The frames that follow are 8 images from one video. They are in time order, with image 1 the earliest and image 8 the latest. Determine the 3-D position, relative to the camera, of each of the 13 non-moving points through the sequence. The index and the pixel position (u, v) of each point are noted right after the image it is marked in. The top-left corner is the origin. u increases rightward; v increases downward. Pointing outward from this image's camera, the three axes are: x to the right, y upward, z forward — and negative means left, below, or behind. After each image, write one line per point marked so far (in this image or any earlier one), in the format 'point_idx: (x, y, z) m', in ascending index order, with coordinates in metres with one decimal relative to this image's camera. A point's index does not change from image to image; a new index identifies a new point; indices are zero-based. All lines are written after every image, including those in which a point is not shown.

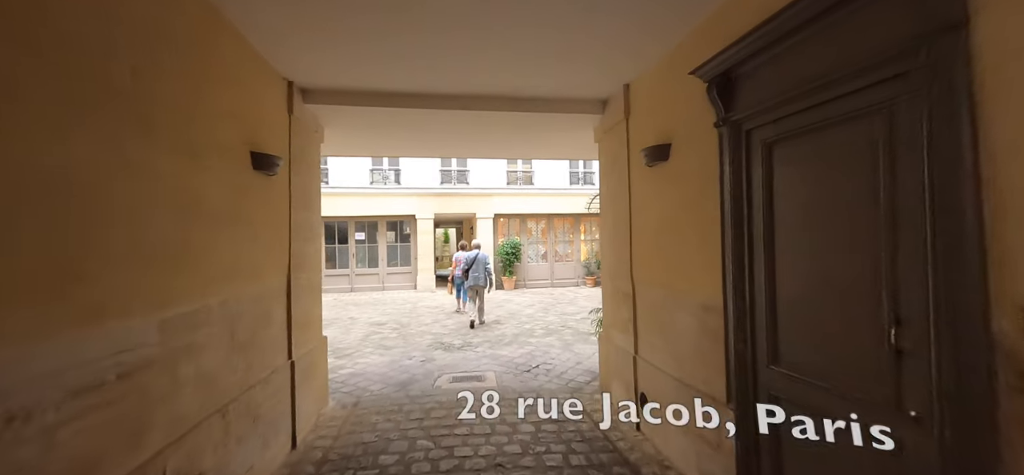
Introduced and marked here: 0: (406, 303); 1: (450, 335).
0: (-2.8, -1.6, +11.0) m
1: (-1.1, -1.5, +7.0) m
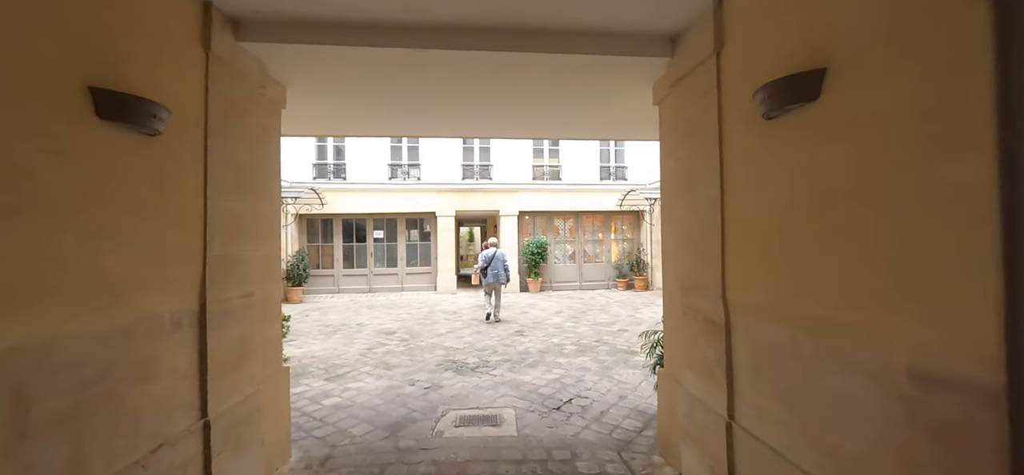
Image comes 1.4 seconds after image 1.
0: (-2.2, -1.6, +9.9) m
1: (-0.7, -1.5, +5.8) m
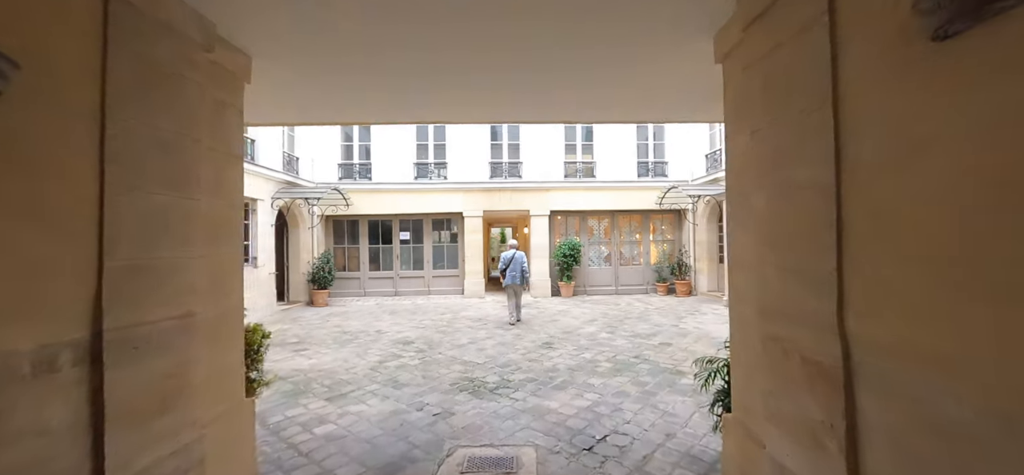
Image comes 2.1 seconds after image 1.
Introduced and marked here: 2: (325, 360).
0: (-1.5, -1.6, +9.3) m
1: (-0.4, -1.5, +5.2) m
2: (-2.4, -1.6, +5.3) m
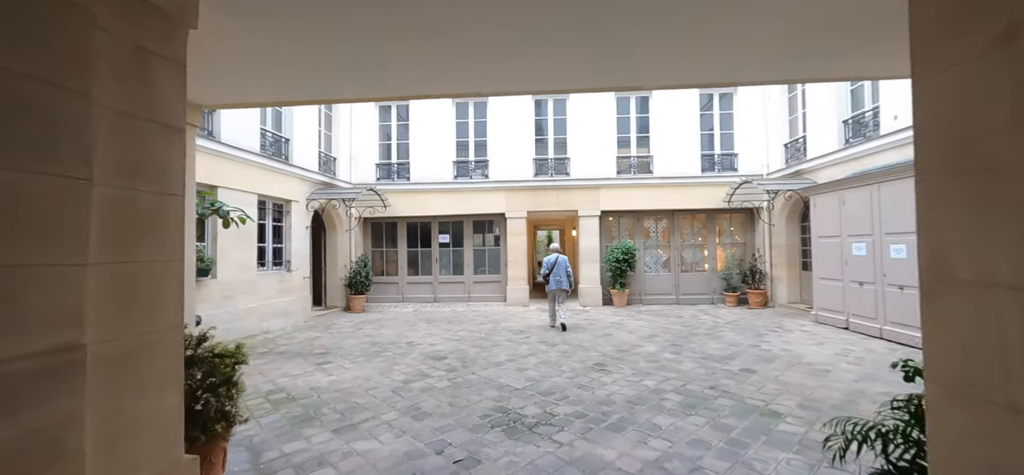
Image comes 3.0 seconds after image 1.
0: (-0.6, -1.7, +8.6) m
1: (+0.1, -1.6, +4.4) m
2: (-1.9, -1.6, +4.7) m
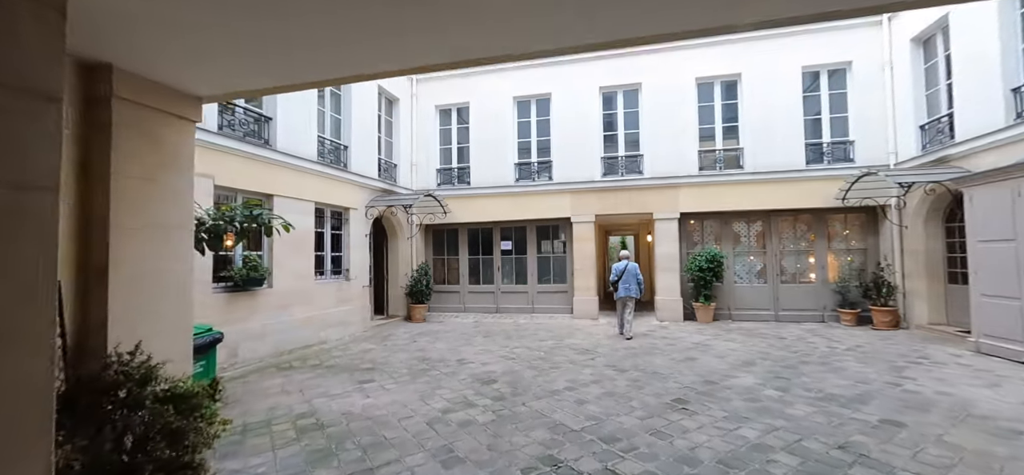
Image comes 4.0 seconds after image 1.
0: (+0.7, -1.8, +7.9) m
1: (+0.5, -1.6, +3.6) m
2: (-1.3, -1.7, +4.2) m
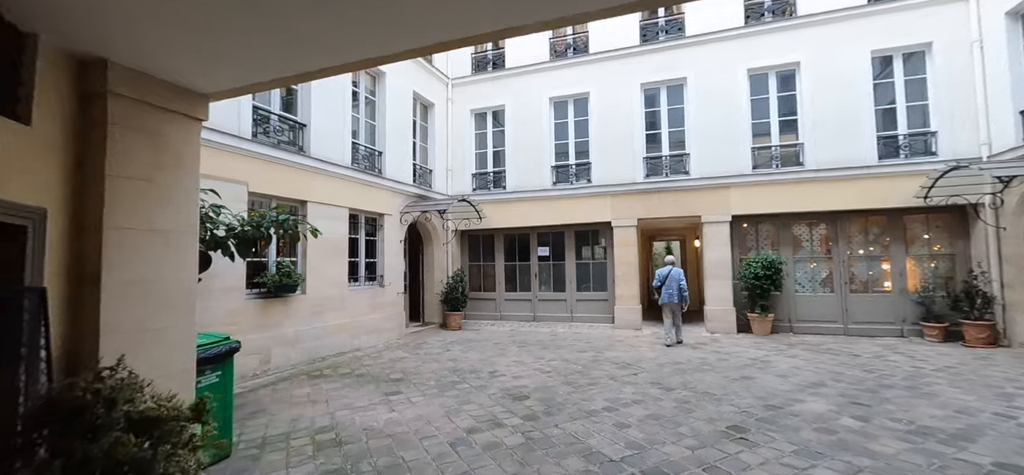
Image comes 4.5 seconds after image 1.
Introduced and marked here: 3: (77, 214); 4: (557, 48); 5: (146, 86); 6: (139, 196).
0: (+1.3, -1.9, +7.4) m
1: (+0.8, -1.7, +3.2) m
2: (-1.0, -1.7, +4.0) m
3: (-2.0, +0.1, +1.9) m
4: (+1.1, +4.6, +10.2) m
5: (-1.8, +0.8, +2.1) m
6: (-1.9, +0.2, +2.1) m
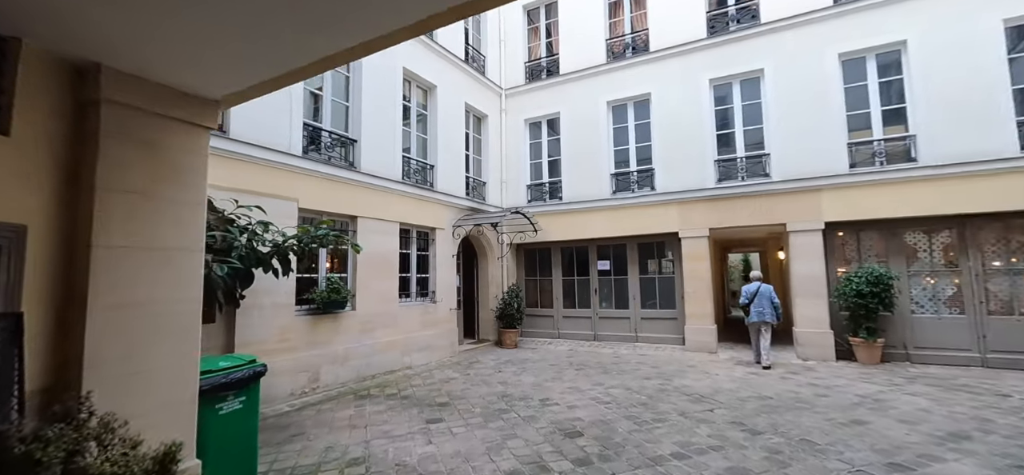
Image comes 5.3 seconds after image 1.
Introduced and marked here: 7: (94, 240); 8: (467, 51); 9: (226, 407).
0: (+2.2, -2.1, +6.6) m
1: (+1.0, -1.7, +2.5) m
2: (-0.6, -1.9, +3.6) m
3: (-1.9, 0.0, +1.8) m
4: (+2.4, +4.3, +9.6) m
5: (-1.7, +0.7, +1.9) m
6: (-1.7, +0.1, +1.9) m
7: (-1.7, 0.0, +1.7) m
8: (-1.0, +4.2, +9.5) m
9: (-1.9, -1.1, +2.8) m
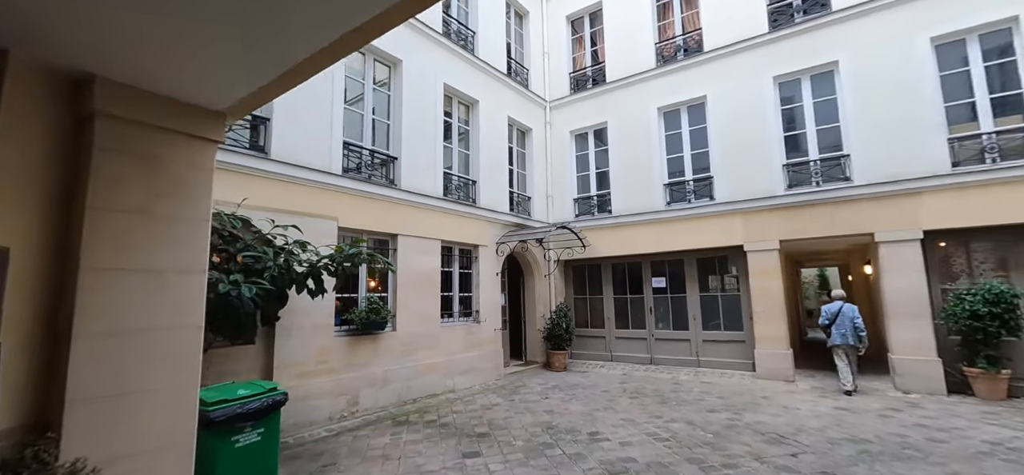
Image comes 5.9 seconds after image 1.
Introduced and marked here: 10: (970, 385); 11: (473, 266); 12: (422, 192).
0: (+2.9, -2.3, +5.9) m
1: (+1.2, -1.8, +1.9) m
2: (-0.3, -2.0, +3.2) m
3: (-1.8, -0.1, +1.6) m
4: (+3.3, +4.0, +9.1) m
5: (-1.6, +0.6, +1.8) m
6: (-1.6, 0.0, +1.8) m
7: (-1.6, -0.1, +1.5) m
8: (-0.1, +3.9, +9.3) m
9: (-1.7, -1.3, +2.6) m
10: (+6.7, -2.1, +6.0) m
11: (-0.7, -0.5, +7.7) m
12: (-1.4, +0.7, +6.6) m
